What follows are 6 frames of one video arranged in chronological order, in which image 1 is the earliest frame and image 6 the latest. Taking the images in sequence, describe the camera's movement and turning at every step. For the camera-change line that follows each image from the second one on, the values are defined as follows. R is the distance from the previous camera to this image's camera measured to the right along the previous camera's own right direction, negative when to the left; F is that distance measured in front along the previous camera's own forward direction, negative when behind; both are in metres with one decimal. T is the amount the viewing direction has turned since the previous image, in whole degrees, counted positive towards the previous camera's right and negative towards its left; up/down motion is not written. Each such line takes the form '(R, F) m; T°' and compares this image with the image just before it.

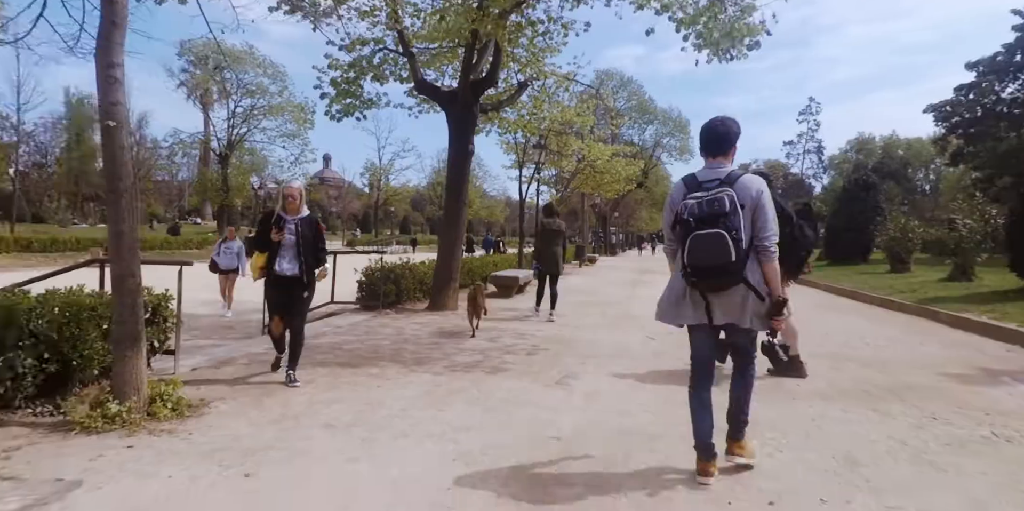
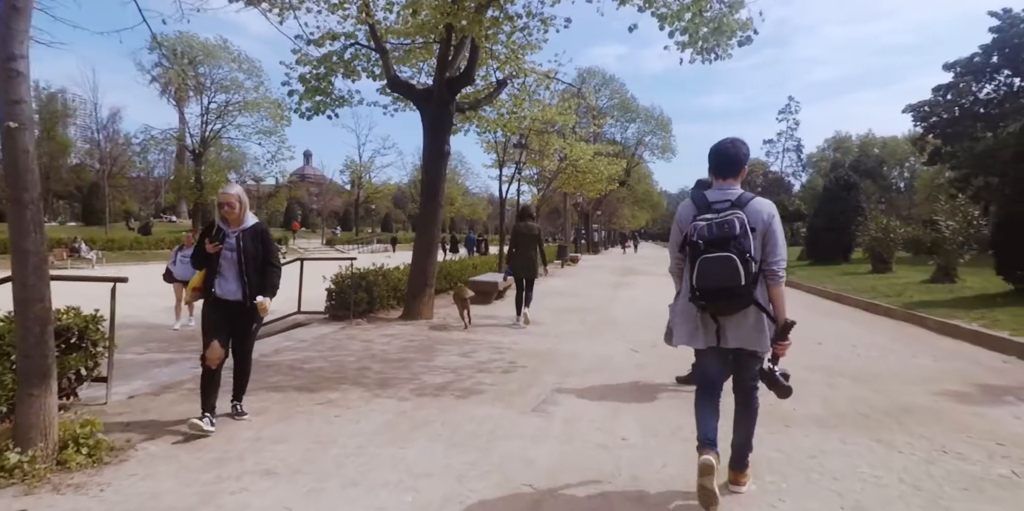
(+0.1, +0.4) m; +2°
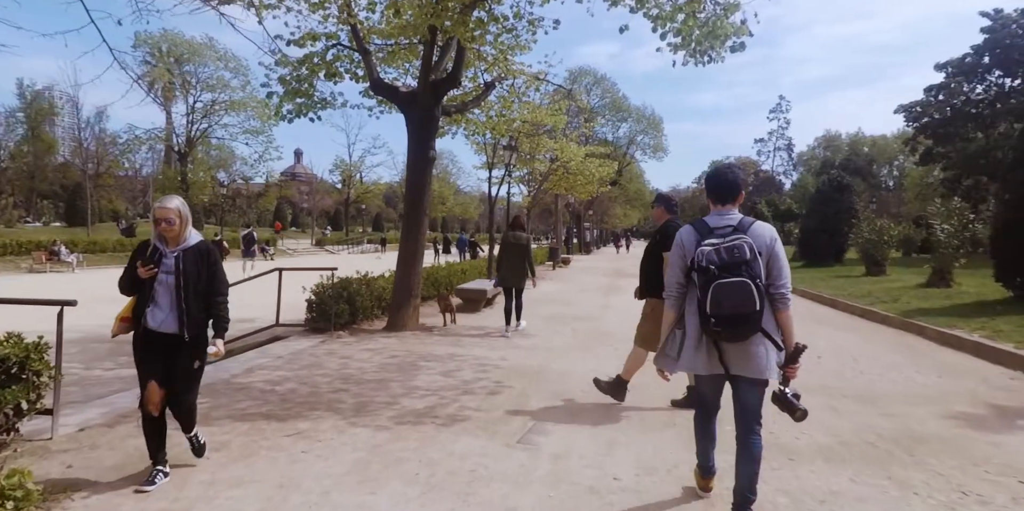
(+0.1, +0.3) m; +1°
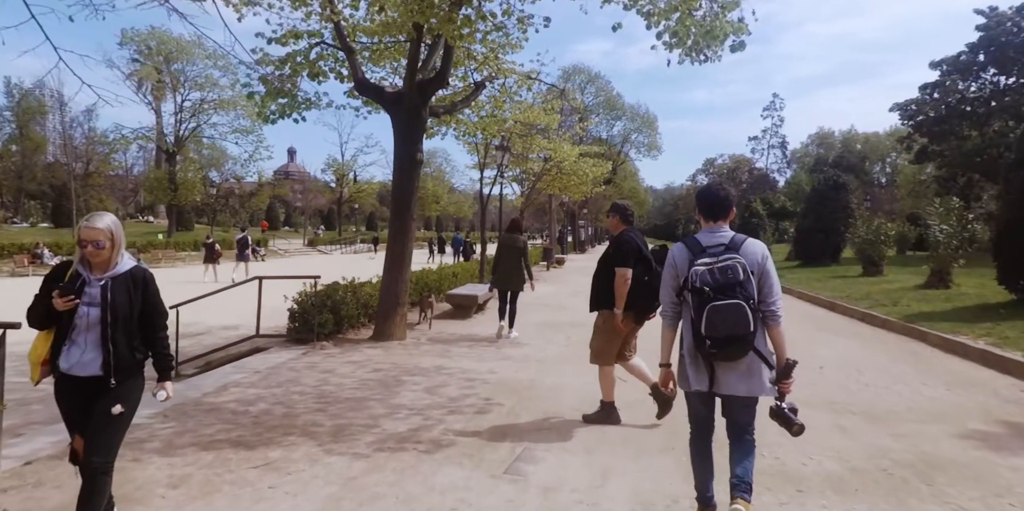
(+0.1, +0.3) m; +1°
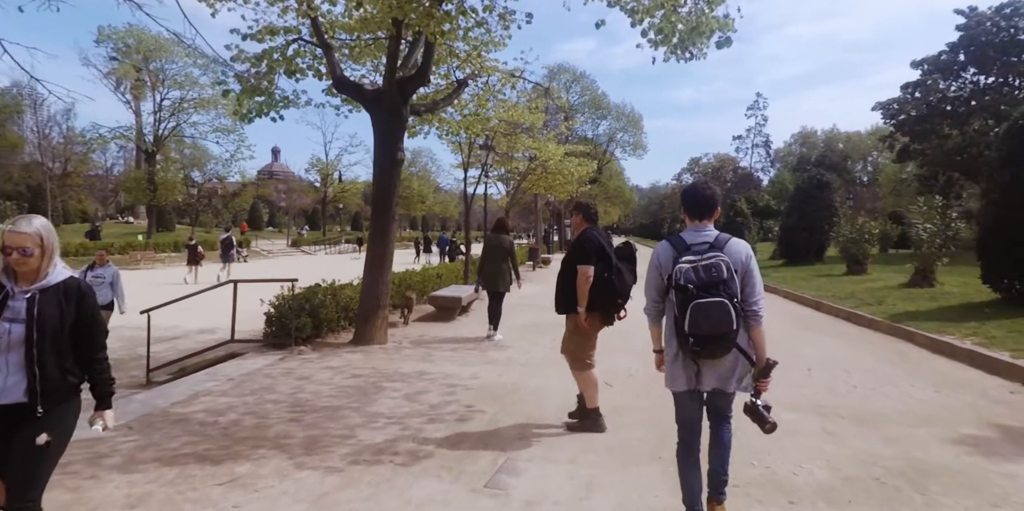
(0.0, +0.2) m; +1°
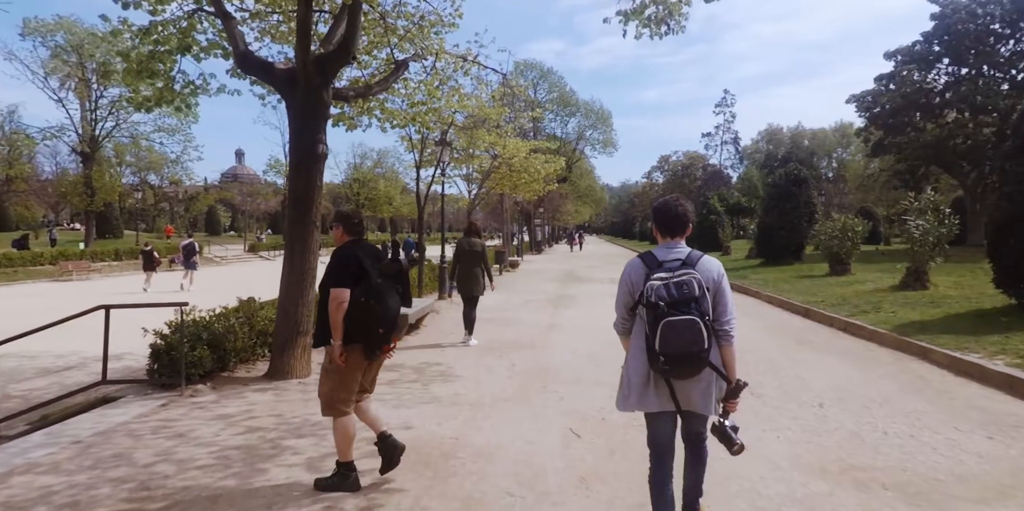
(+0.3, +1.4) m; +3°
